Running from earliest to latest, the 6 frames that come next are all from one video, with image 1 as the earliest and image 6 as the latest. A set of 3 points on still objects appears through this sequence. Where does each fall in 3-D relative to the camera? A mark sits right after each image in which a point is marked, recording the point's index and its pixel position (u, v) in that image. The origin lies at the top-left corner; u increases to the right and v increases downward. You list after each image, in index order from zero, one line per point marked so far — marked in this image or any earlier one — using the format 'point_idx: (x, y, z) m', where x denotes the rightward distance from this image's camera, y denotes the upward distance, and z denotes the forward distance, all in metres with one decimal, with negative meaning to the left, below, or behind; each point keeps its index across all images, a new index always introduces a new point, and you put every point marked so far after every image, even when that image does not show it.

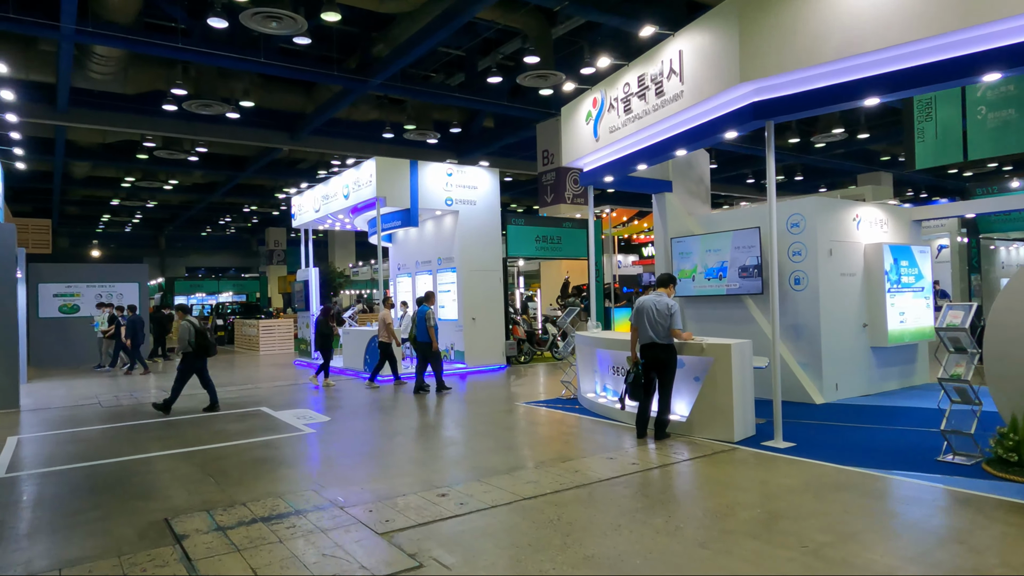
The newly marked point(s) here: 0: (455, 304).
0: (-1.0, -0.3, +11.7) m
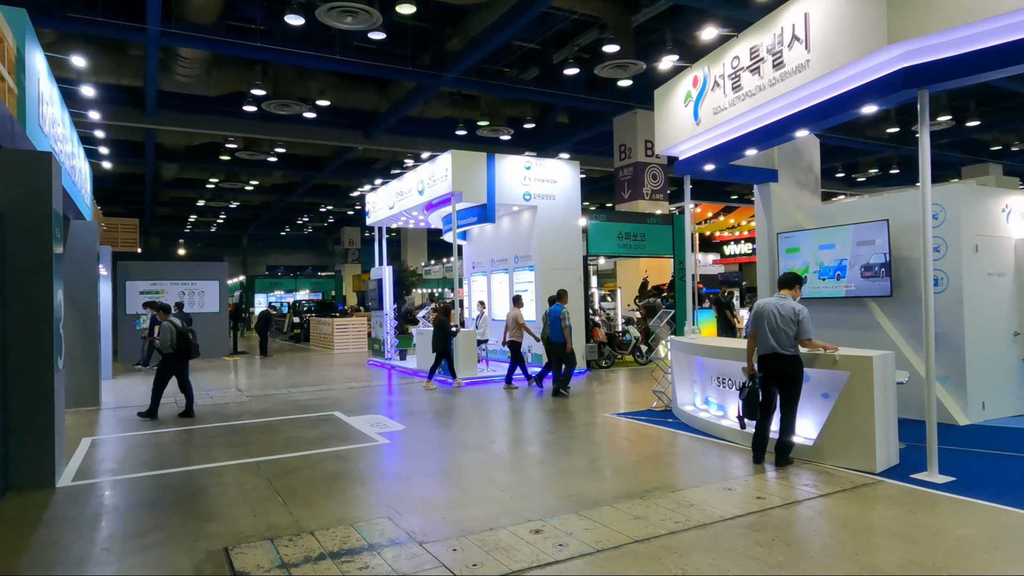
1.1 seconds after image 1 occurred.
0: (+0.3, -0.3, +11.1) m
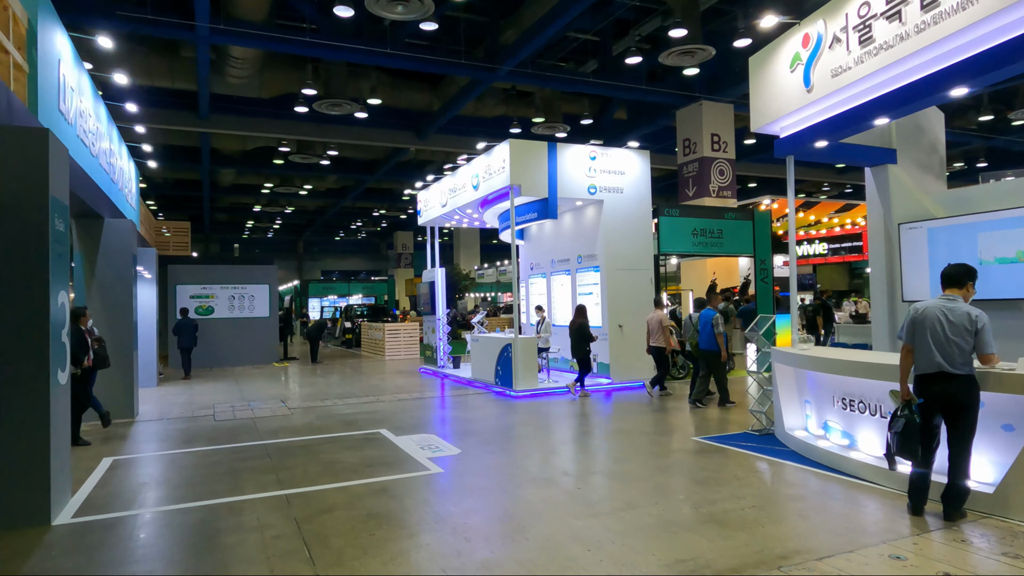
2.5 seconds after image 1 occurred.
0: (+1.3, -0.3, +10.1) m
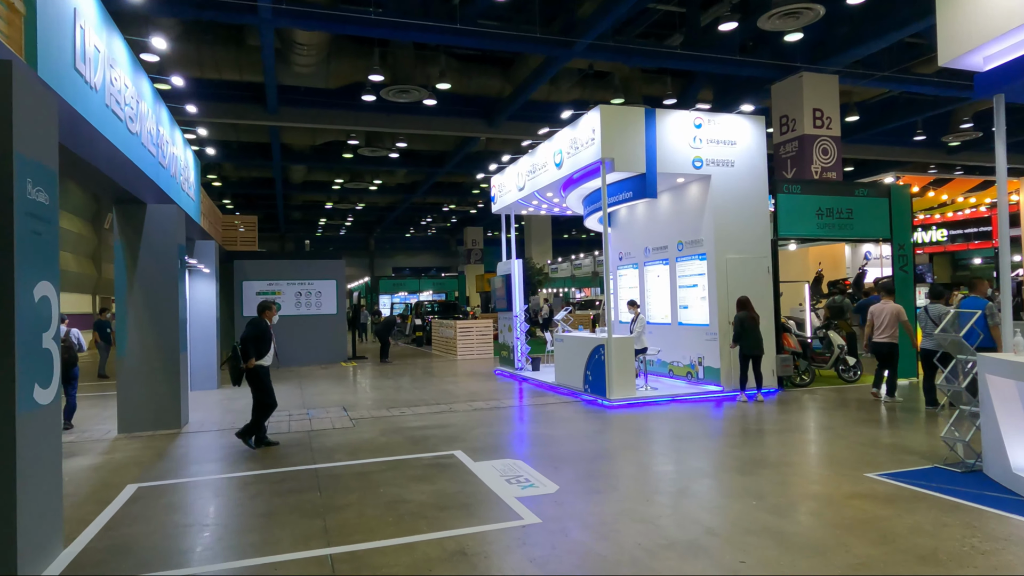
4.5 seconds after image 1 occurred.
0: (+2.5, -0.2, +8.6) m
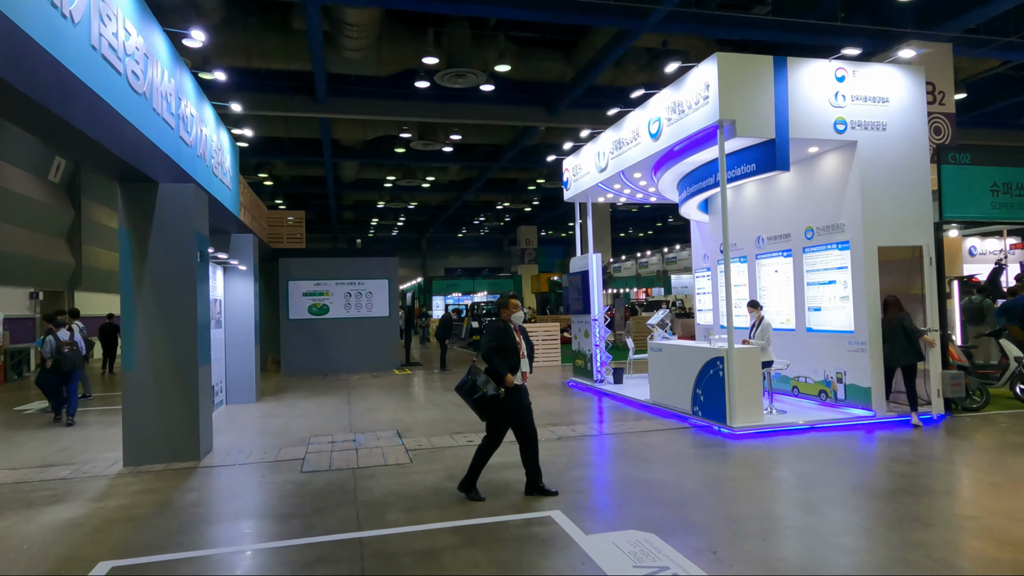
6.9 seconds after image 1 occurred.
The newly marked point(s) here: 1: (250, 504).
0: (+3.4, -0.2, +6.8) m
1: (-1.8, -1.5, +4.5) m
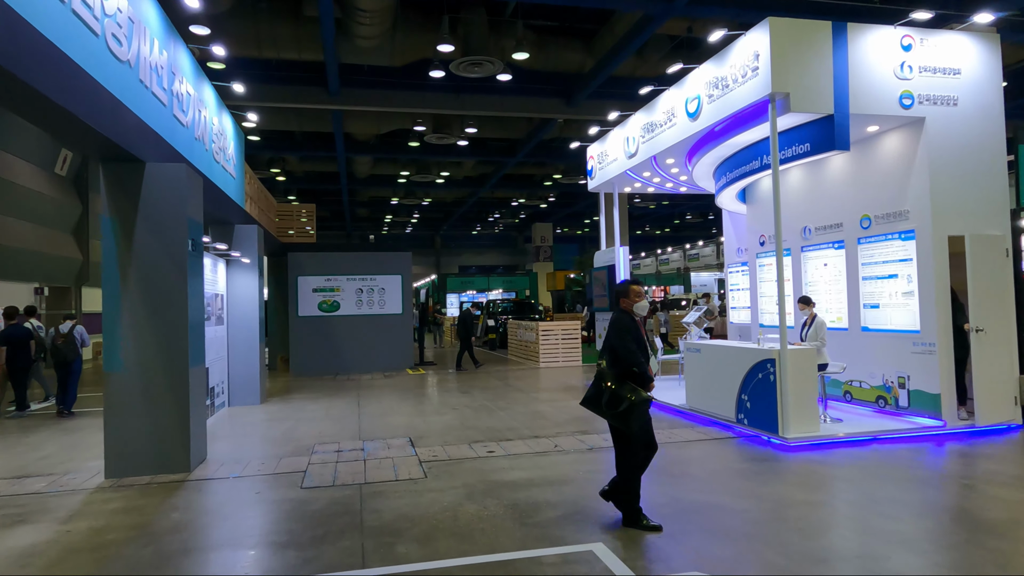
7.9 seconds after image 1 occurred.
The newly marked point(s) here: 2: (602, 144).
0: (+3.7, -0.1, +6.0) m
1: (-1.6, -1.4, +3.9) m
2: (+1.3, +2.1, +9.4) m
